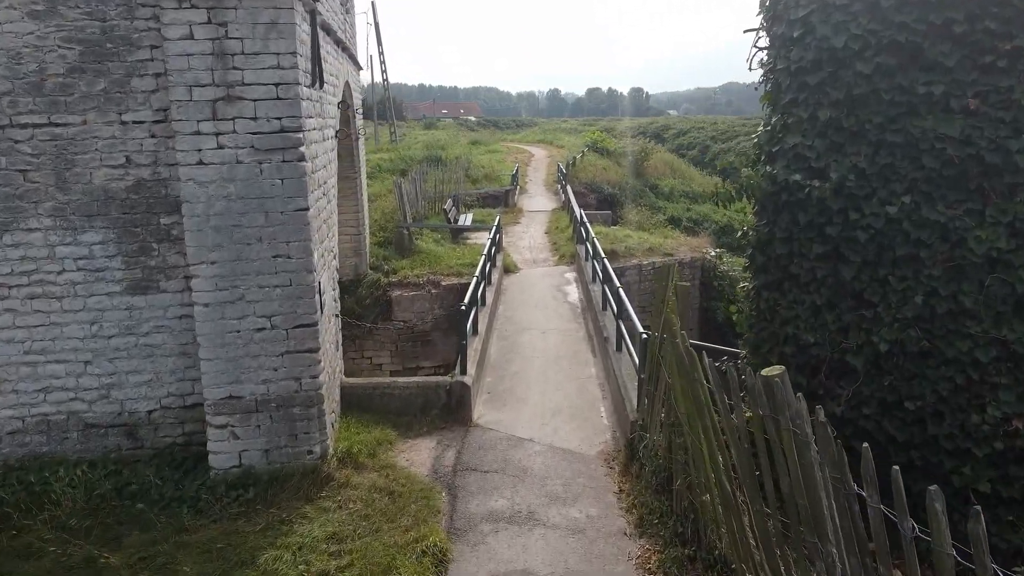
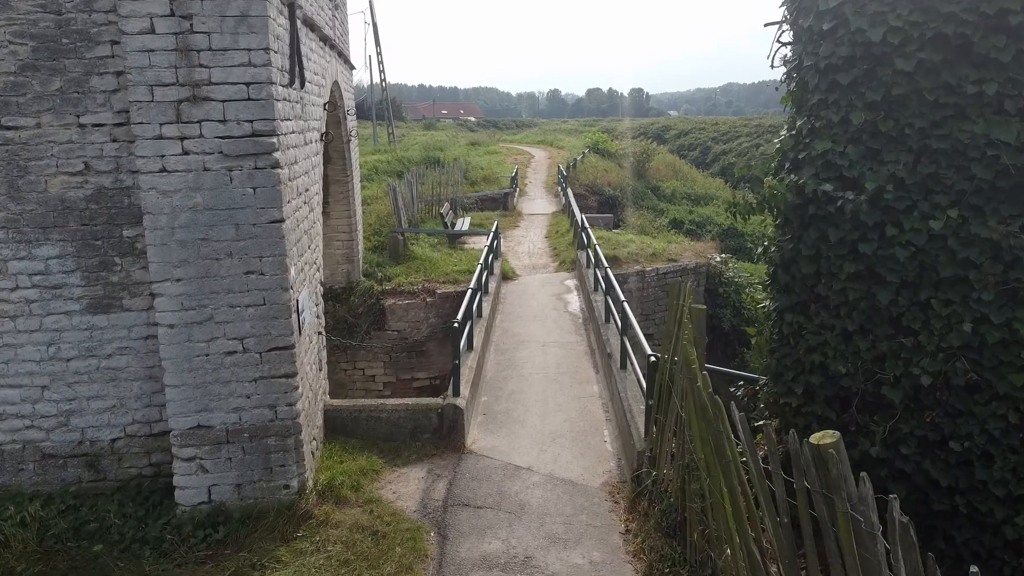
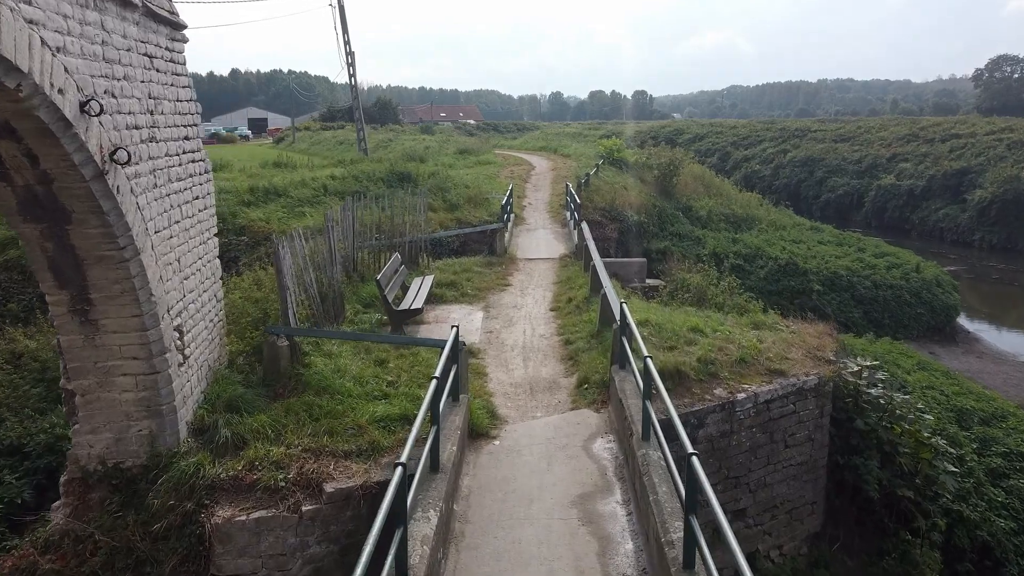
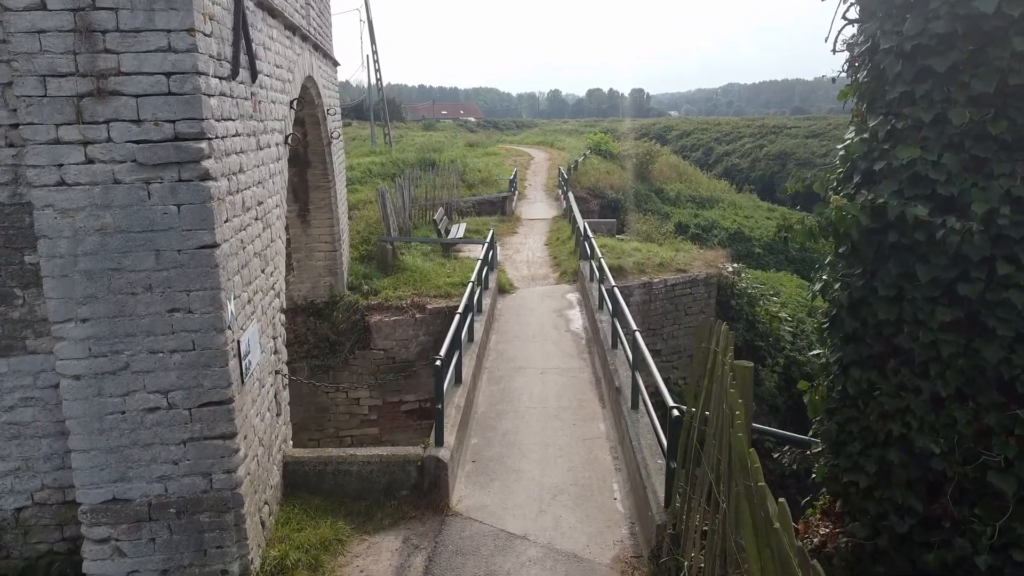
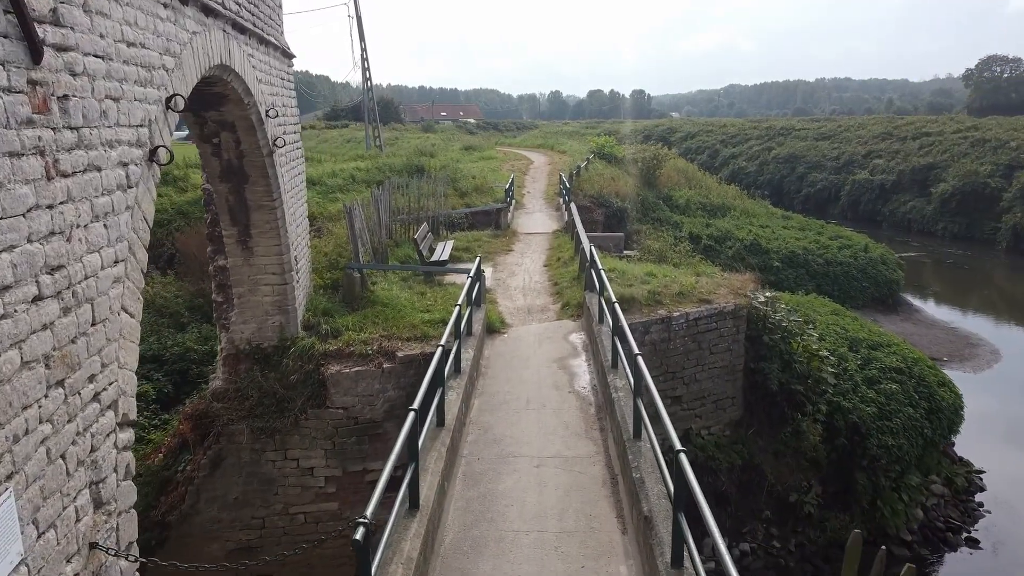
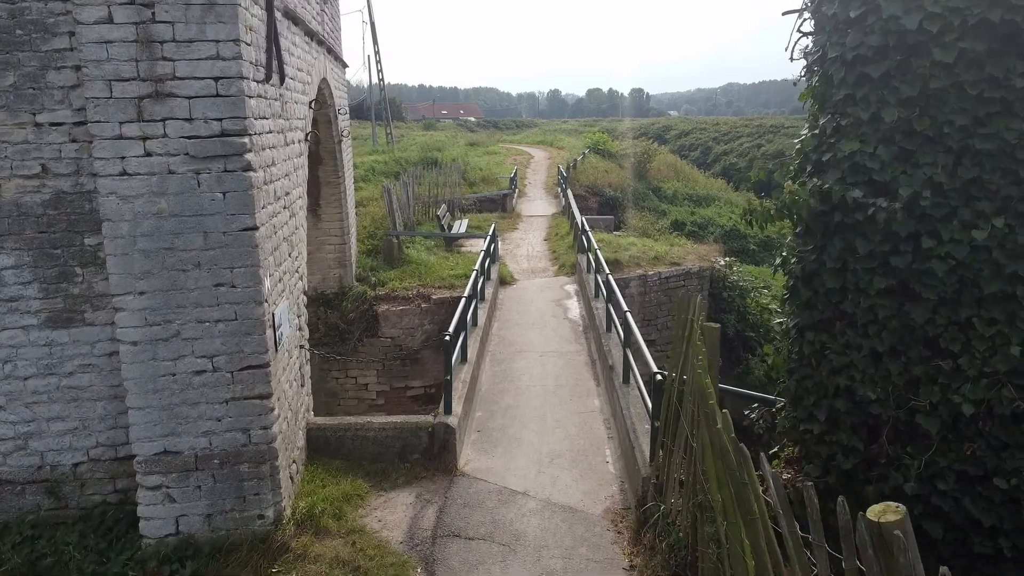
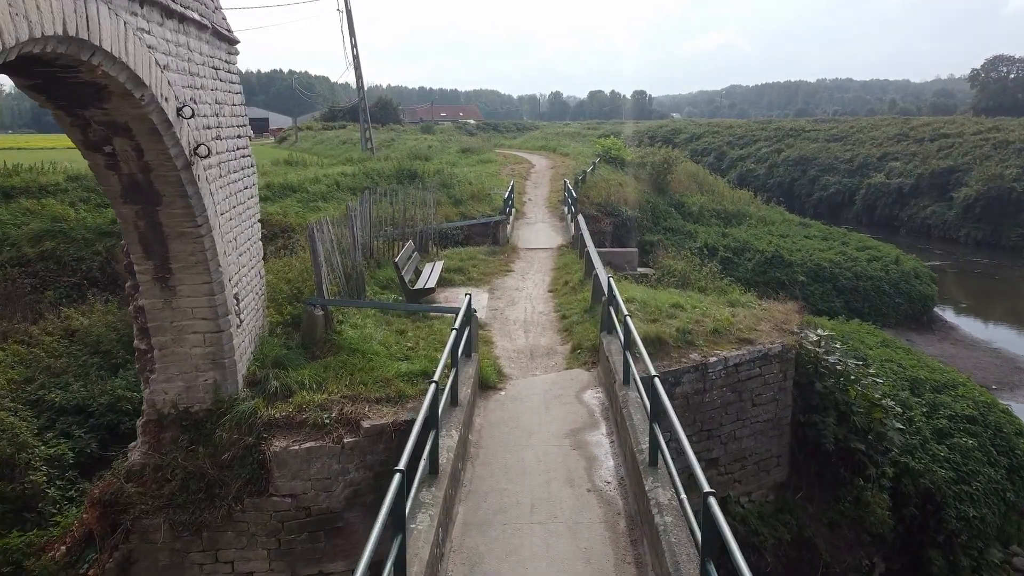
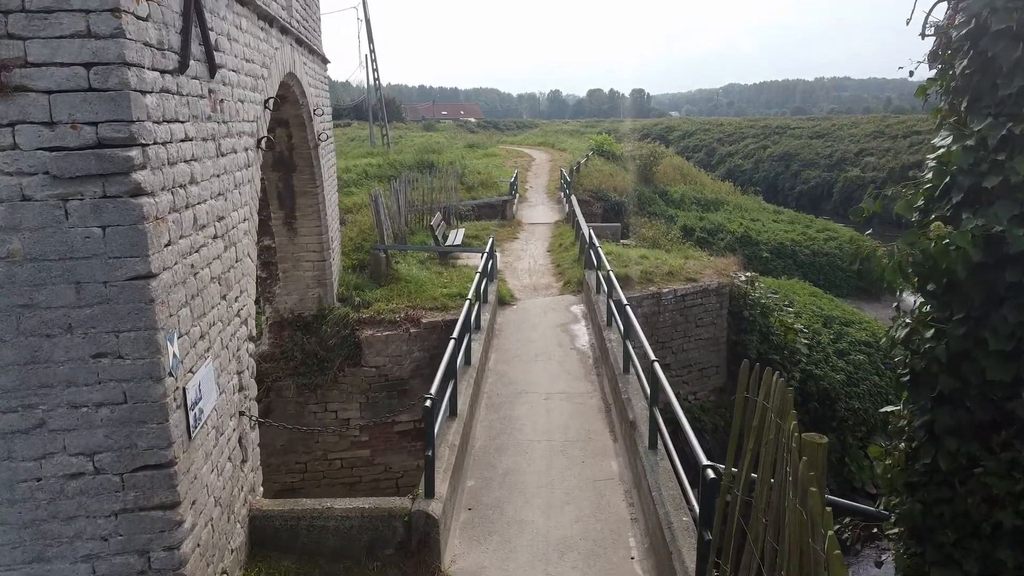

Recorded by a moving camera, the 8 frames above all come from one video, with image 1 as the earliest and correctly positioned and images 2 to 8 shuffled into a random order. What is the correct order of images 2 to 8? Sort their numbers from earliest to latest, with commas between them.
2, 6, 4, 8, 5, 7, 3
